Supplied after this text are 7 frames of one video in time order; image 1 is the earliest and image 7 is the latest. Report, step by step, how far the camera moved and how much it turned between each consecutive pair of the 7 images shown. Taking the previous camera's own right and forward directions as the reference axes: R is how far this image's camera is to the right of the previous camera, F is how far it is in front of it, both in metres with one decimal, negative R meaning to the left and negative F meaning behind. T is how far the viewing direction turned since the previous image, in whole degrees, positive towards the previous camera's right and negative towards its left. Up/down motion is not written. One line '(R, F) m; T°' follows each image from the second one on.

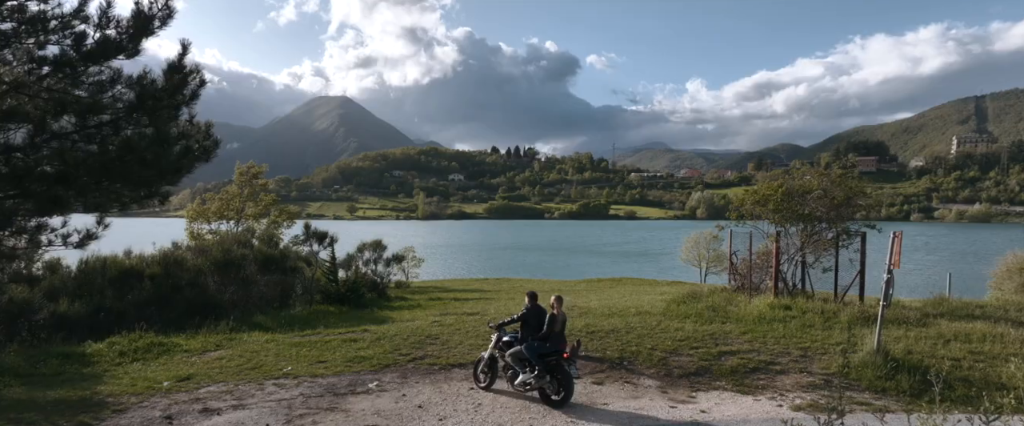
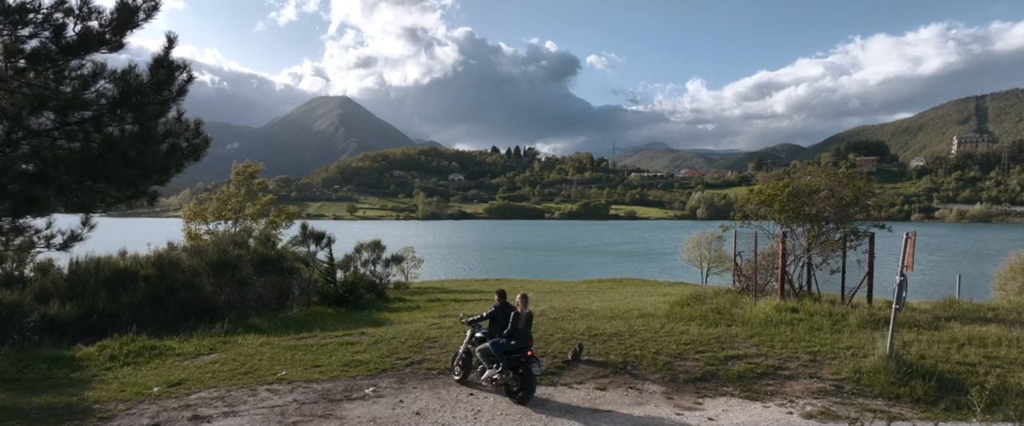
(0.0, +0.3) m; 0°
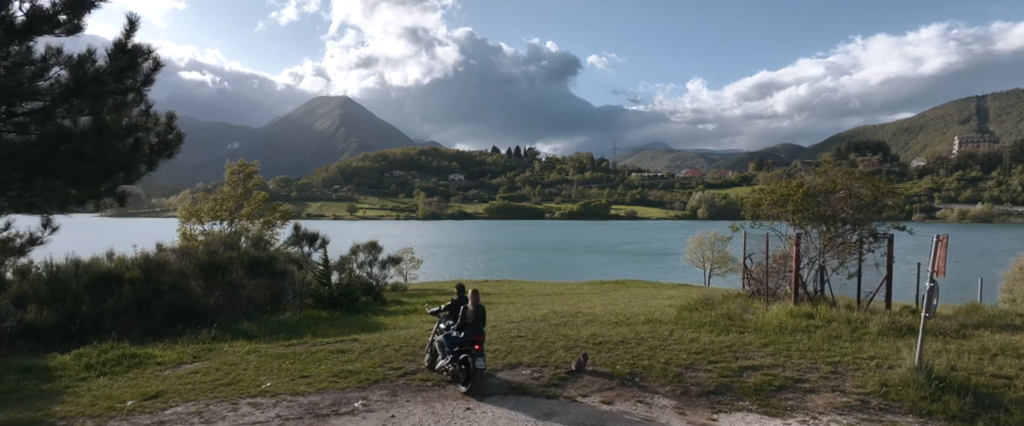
(0.0, +0.7) m; 0°
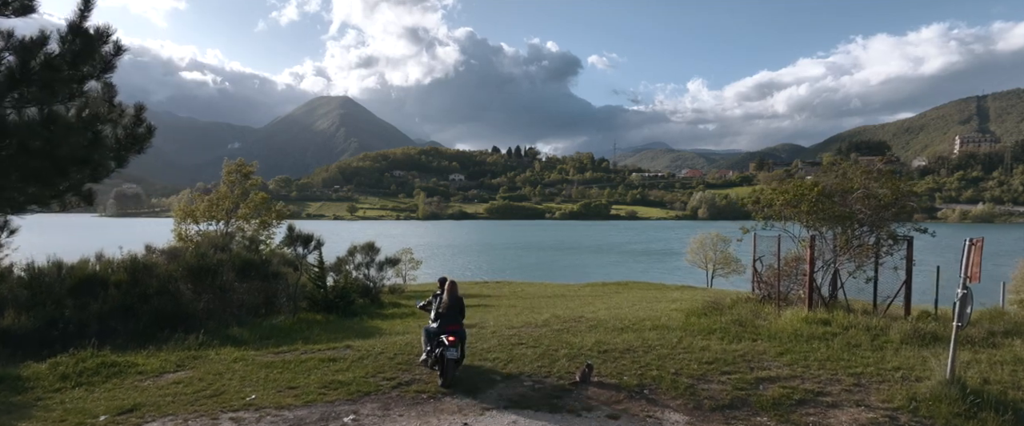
(0.0, +0.6) m; 0°
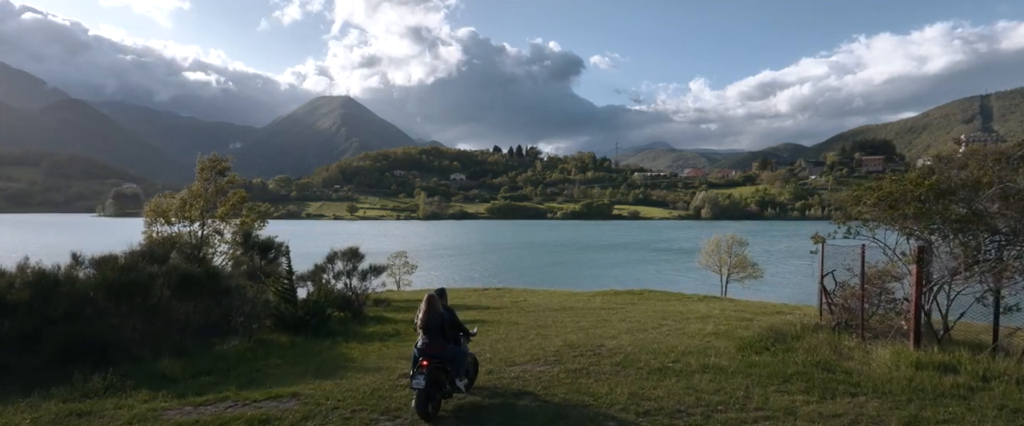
(0.0, +3.4) m; 0°
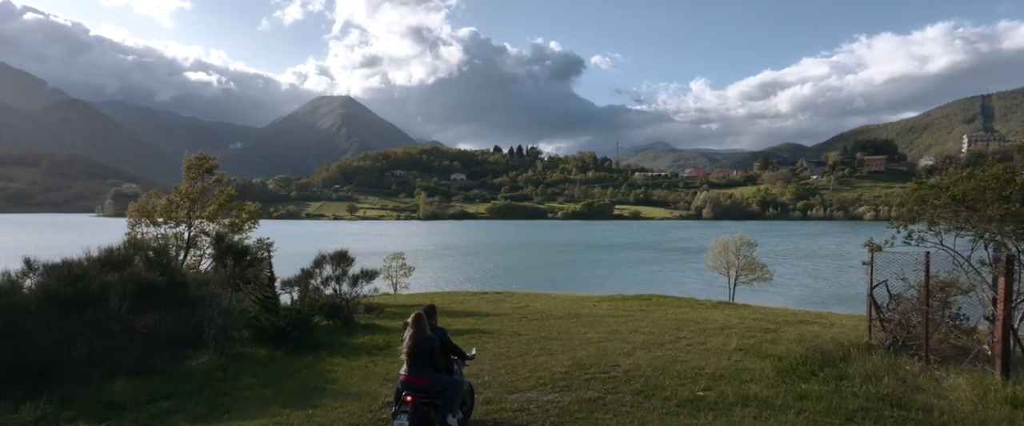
(0.0, +1.7) m; 0°
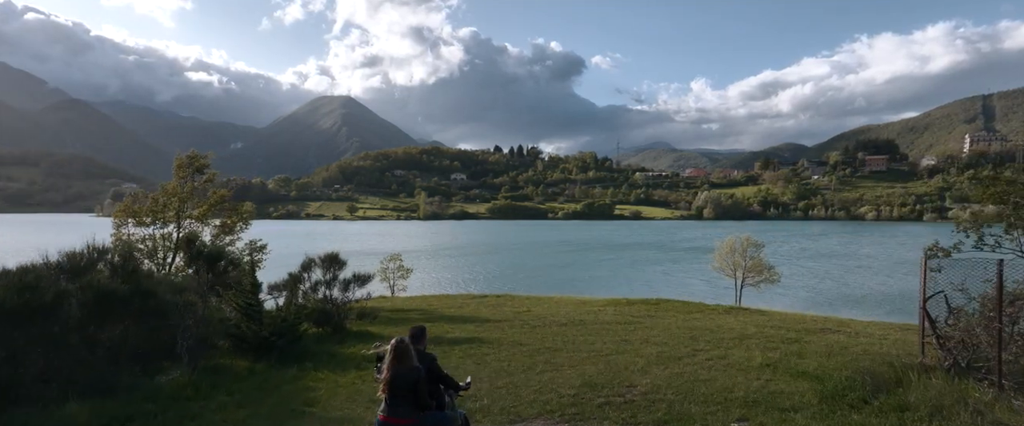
(0.0, +1.3) m; 0°
